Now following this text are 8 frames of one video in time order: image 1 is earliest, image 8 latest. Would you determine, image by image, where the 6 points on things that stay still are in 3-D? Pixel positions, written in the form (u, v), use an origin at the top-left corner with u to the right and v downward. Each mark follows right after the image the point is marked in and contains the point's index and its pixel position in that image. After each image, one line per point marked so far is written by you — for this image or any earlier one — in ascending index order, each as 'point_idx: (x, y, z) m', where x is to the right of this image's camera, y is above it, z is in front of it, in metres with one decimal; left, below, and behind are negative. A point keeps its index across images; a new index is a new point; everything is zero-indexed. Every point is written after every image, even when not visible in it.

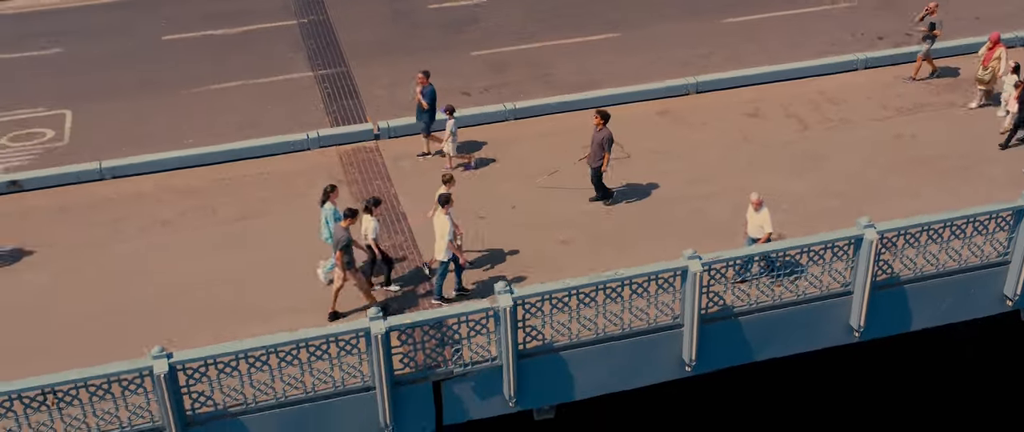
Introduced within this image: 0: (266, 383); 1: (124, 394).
0: (-2.4, -1.7, +10.6) m
1: (-3.7, -1.7, +10.2) m
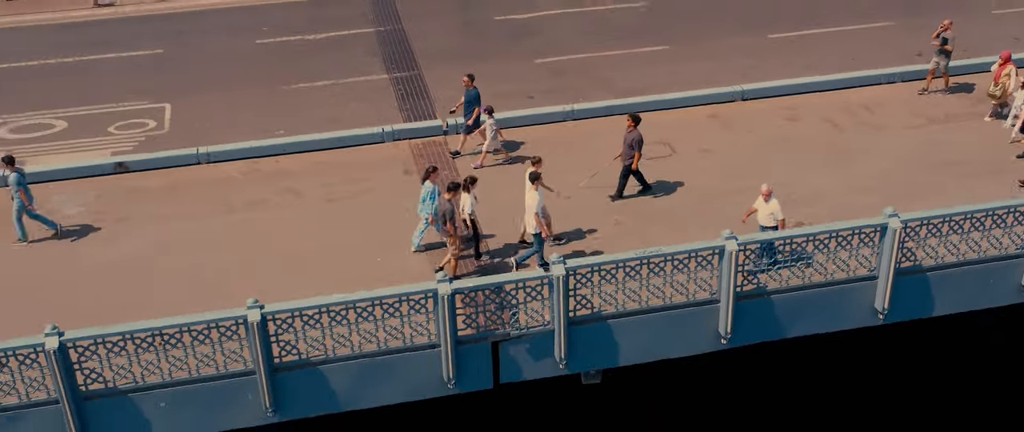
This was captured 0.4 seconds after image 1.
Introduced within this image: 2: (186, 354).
0: (-1.9, -1.4, +12.0) m
1: (-3.2, -1.4, +11.6) m
2: (-3.5, -1.5, +11.6) m
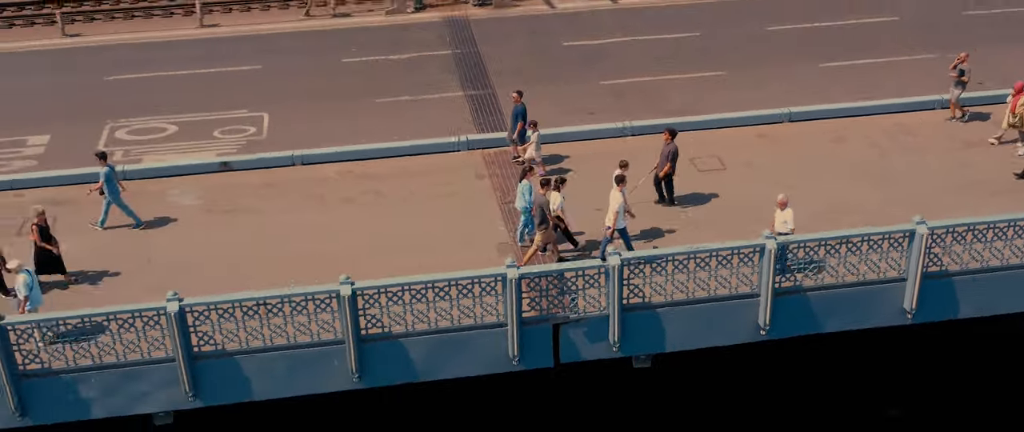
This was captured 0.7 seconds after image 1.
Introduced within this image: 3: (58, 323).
0: (-1.1, -1.2, +13.6) m
1: (-2.4, -1.2, +13.3) m
2: (-2.8, -1.3, +13.3) m
3: (-5.4, -1.3, +12.6) m
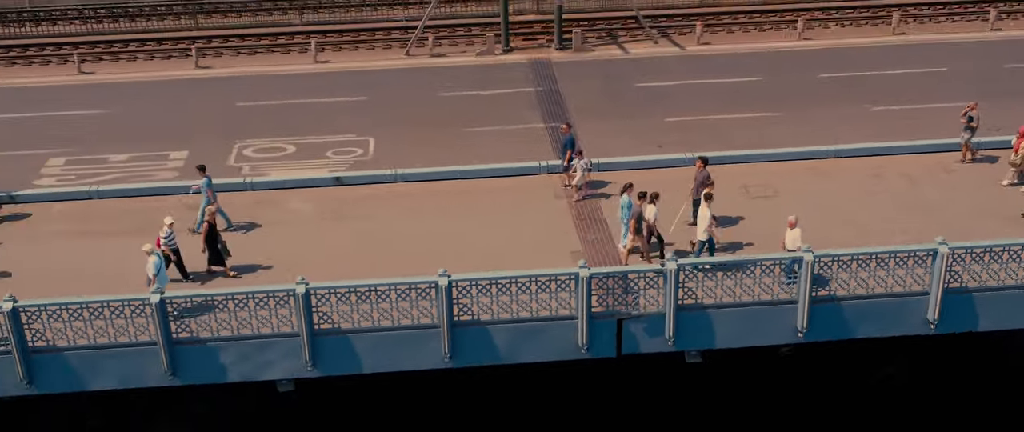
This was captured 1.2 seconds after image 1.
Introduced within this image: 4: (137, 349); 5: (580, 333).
0: (-0.1, -1.3, +16.1) m
1: (-1.4, -1.2, +15.9) m
2: (-1.8, -1.4, +15.9) m
3: (-4.4, -1.2, +15.4) m
4: (-5.5, -2.0, +15.4) m
5: (+1.0, -1.8, +16.3) m
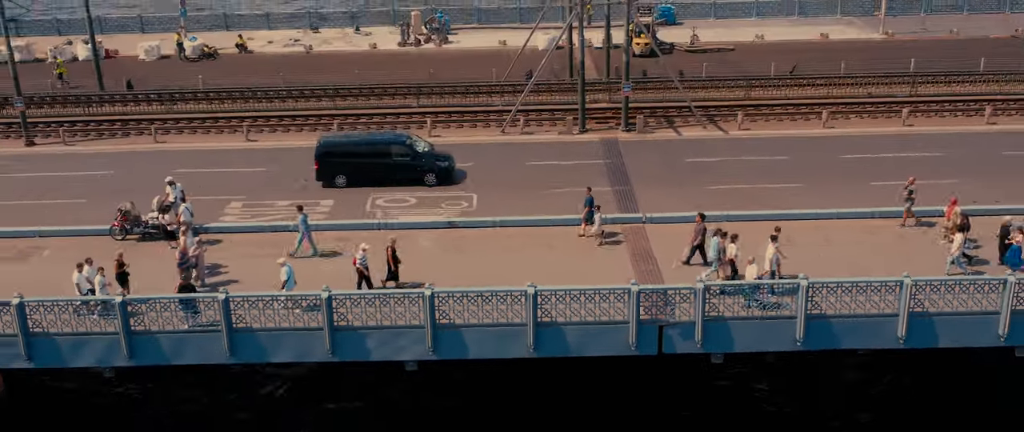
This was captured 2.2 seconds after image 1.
0: (+1.3, -1.9, +21.9) m
1: (0.0, -1.7, +21.8) m
2: (-0.4, -1.9, +21.8) m
3: (-3.1, -1.6, +21.5) m
4: (-4.2, -2.3, +21.5) m
5: (+2.4, -2.4, +21.9) m
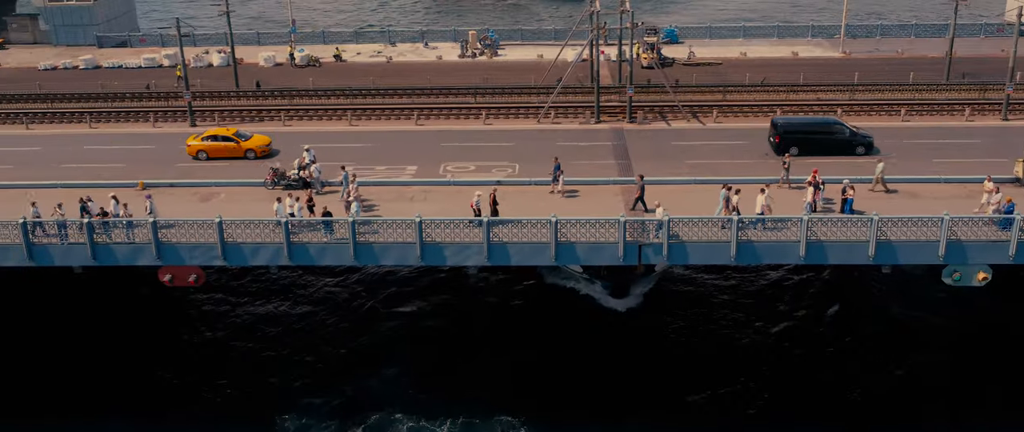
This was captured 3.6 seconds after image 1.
0: (+2.2, -0.5, +33.0) m
1: (+0.9, -0.4, +32.9) m
2: (+0.5, -0.5, +33.0) m
3: (-2.2, -0.2, +32.7) m
4: (-3.3, -0.9, +32.8) m
5: (+3.3, -1.1, +33.0) m
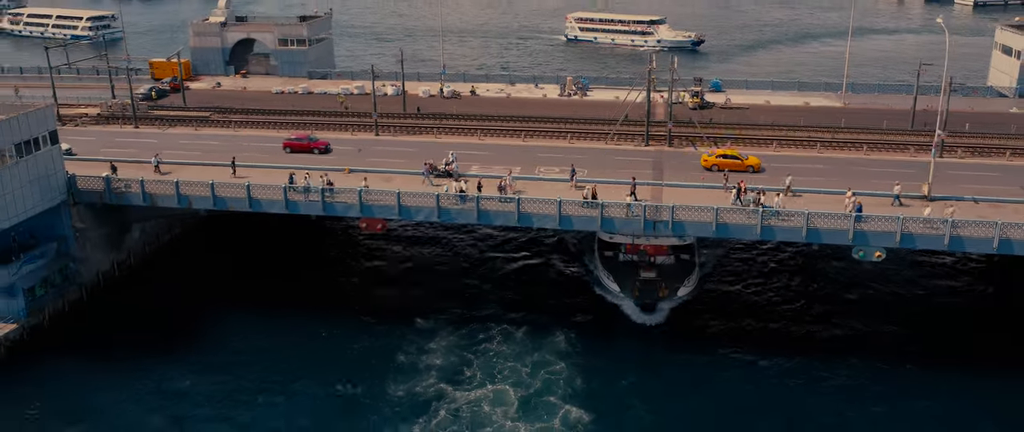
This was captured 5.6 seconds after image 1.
0: (+5.3, +0.2, +52.8) m
1: (+4.0, +0.4, +52.9) m
2: (+3.6, +0.3, +53.0) m
3: (+0.9, +0.8, +53.1) m
4: (-0.2, +0.2, +53.3) m
5: (+6.4, -0.4, +52.7) m
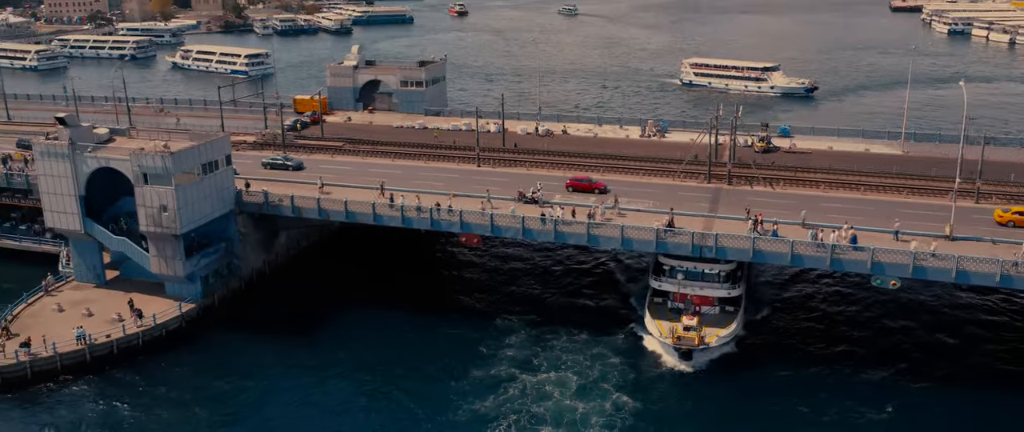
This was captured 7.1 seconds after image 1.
0: (+9.6, -1.3, +63.5) m
1: (+8.3, -1.0, +63.7) m
2: (+7.9, -1.1, +63.8) m
3: (+5.3, -0.5, +64.2) m
4: (+4.2, -1.1, +64.5) m
5: (+10.6, -1.9, +63.2) m
